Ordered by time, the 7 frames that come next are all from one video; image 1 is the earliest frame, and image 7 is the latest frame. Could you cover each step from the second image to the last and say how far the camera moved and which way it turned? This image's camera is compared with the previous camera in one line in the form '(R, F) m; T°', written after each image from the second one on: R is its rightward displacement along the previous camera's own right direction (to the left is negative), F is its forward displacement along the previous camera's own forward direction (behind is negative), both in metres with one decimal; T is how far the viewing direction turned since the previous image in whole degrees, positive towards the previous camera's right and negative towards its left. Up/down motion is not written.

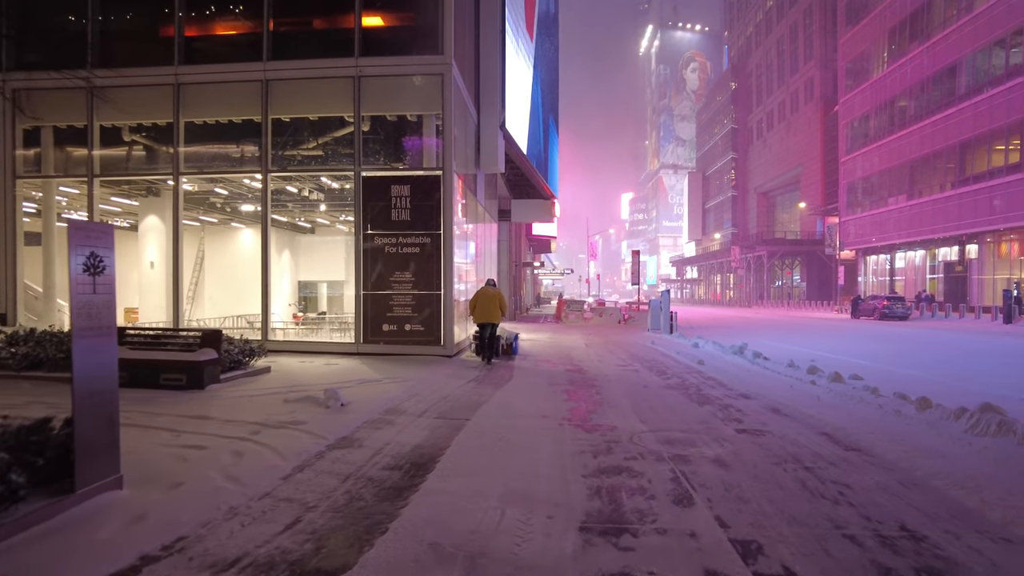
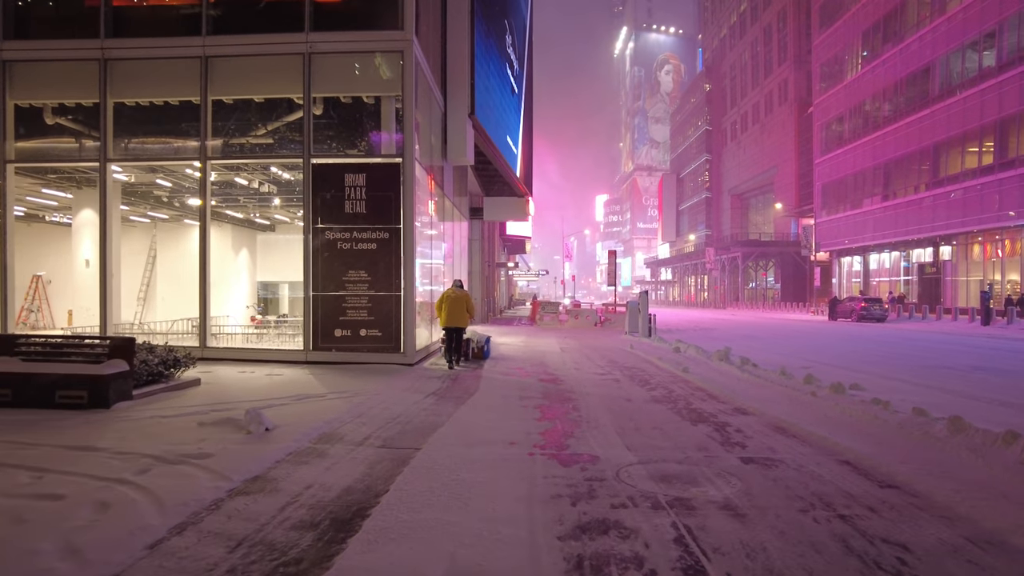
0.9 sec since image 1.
(+0.1, +1.2) m; +2°
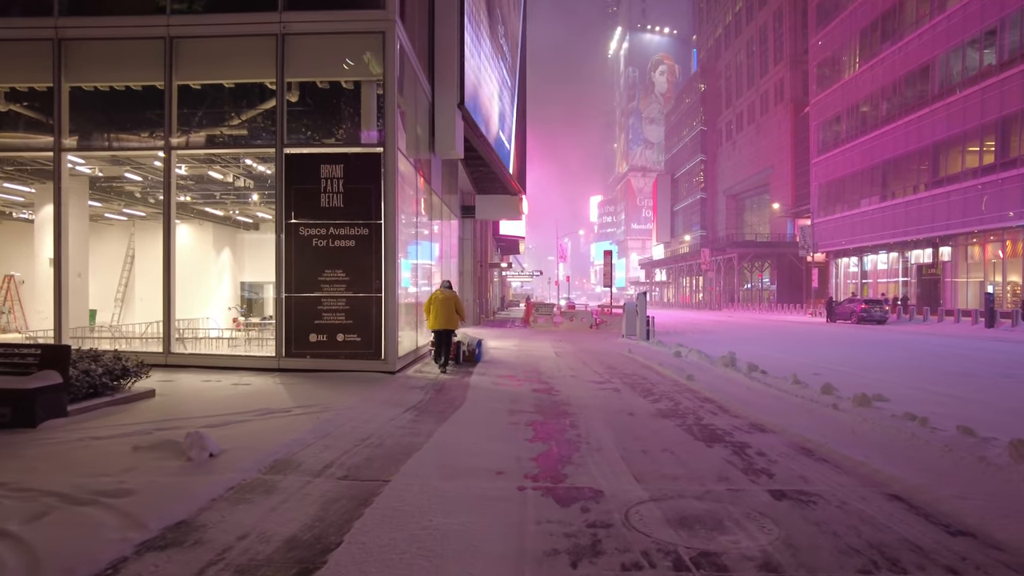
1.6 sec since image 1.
(+0.1, +0.9) m; +1°
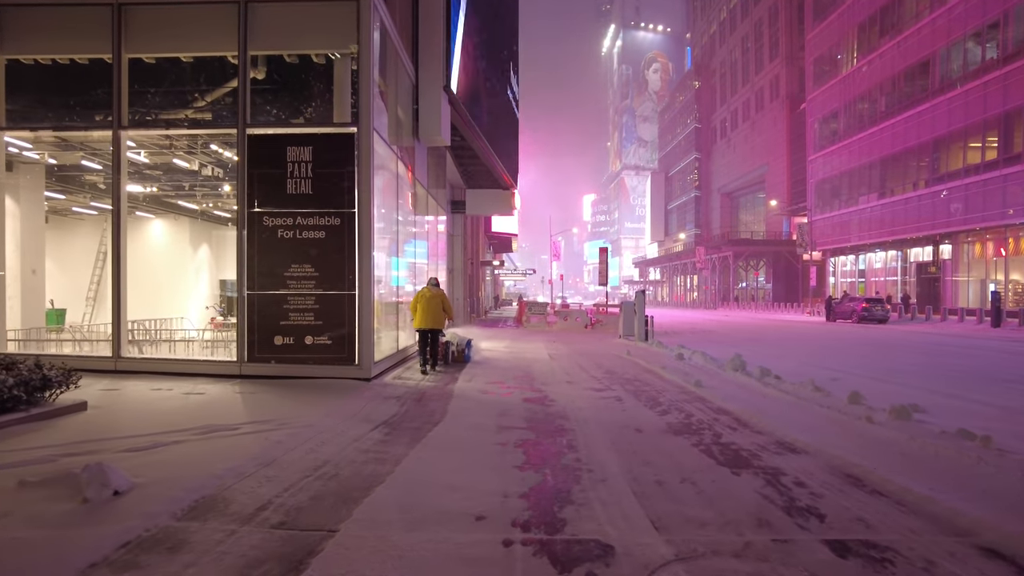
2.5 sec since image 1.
(+0.1, +1.1) m; +1°
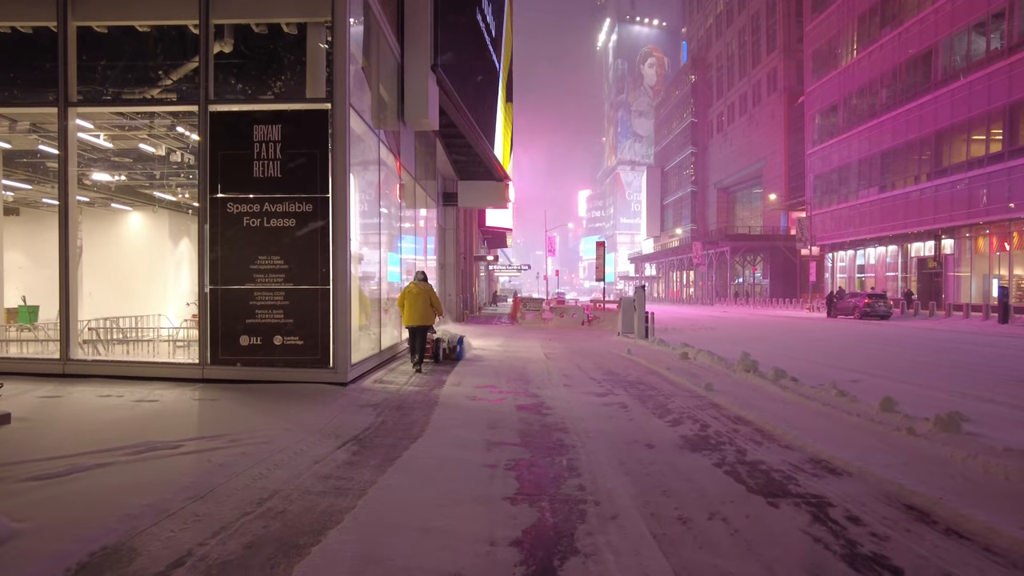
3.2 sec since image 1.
(0.0, +0.9) m; 0°
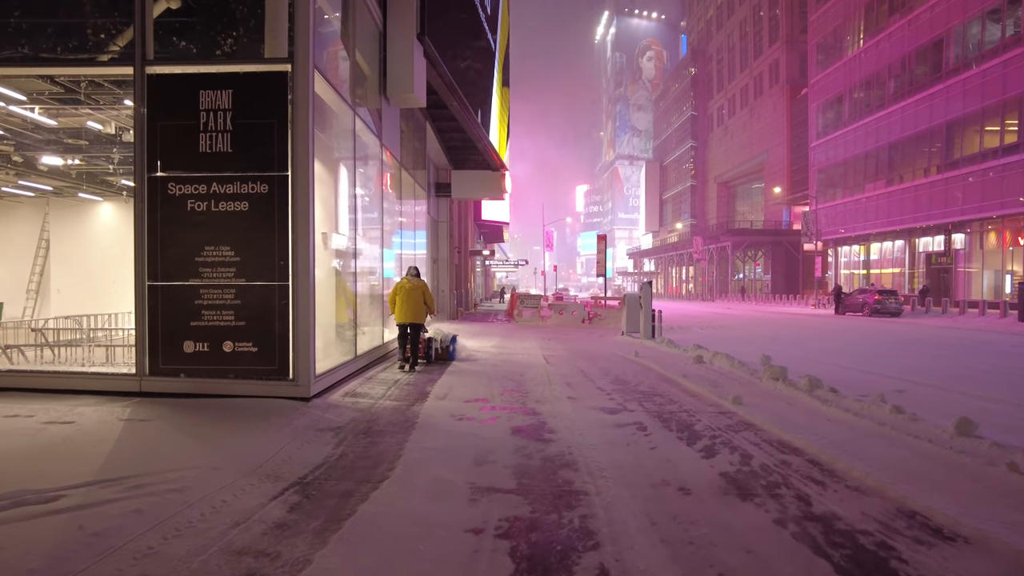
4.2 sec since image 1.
(0.0, +1.4) m; 0°
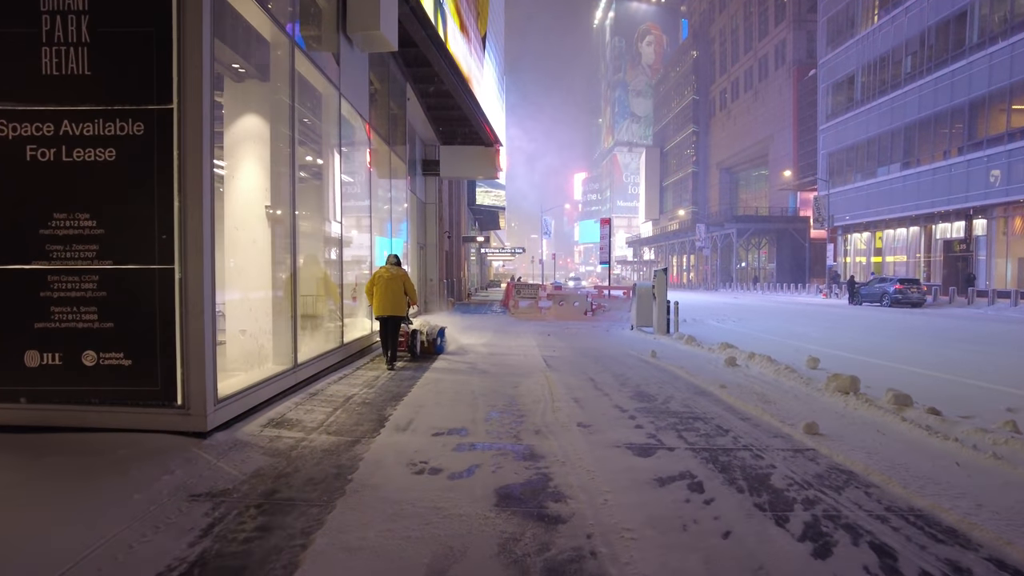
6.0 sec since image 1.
(+0.1, +2.2) m; 0°
